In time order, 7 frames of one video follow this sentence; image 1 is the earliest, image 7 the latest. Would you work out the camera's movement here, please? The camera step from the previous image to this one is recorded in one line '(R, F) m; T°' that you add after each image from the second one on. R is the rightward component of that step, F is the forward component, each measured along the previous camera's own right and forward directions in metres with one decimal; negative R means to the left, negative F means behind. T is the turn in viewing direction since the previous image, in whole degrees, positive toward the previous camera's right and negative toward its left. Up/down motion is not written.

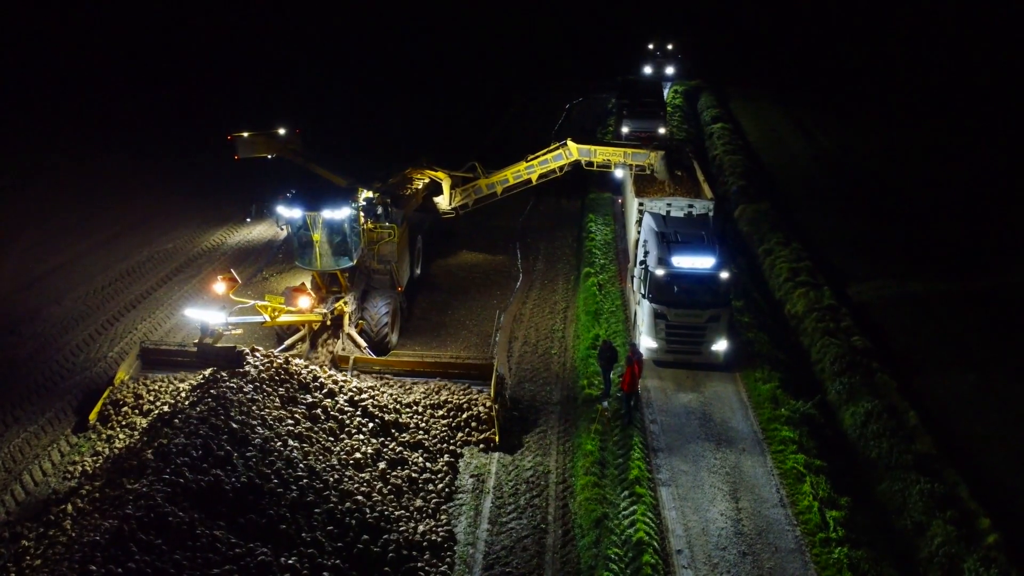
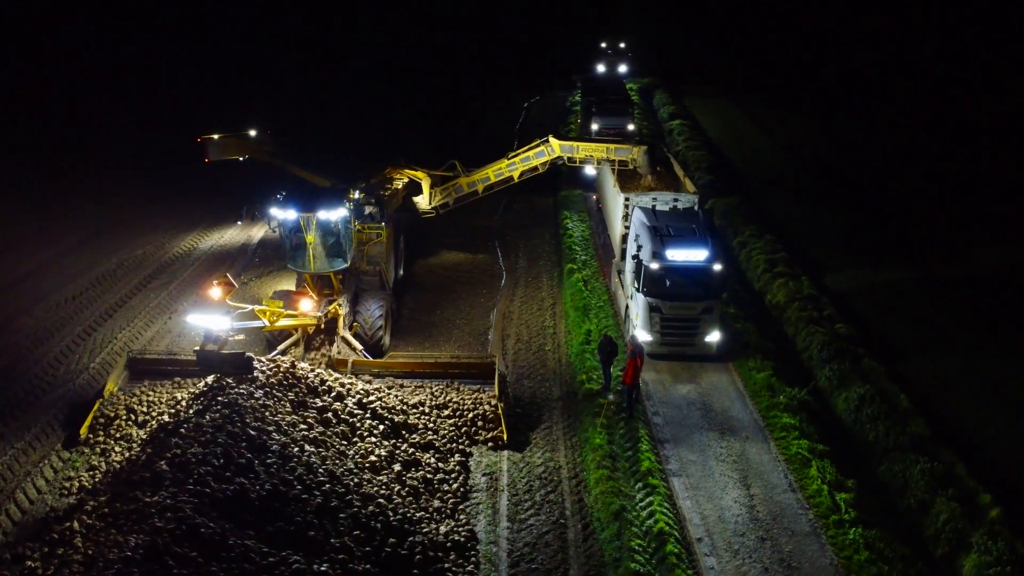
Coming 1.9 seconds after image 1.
(-0.9, +0.1) m; +4°
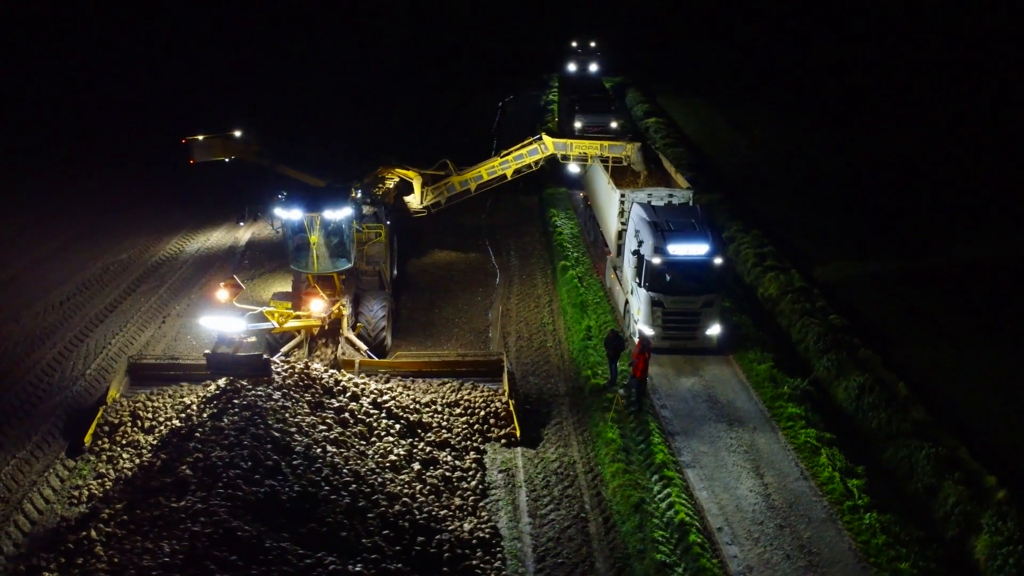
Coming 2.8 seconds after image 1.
(-0.7, 0.0) m; +3°
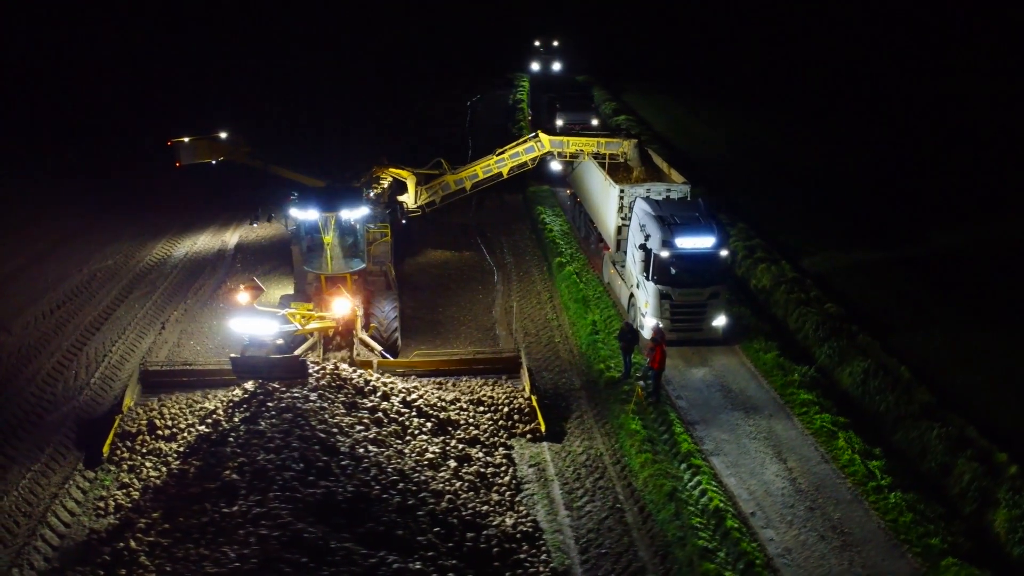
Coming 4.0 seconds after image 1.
(-1.1, 0.0) m; +3°
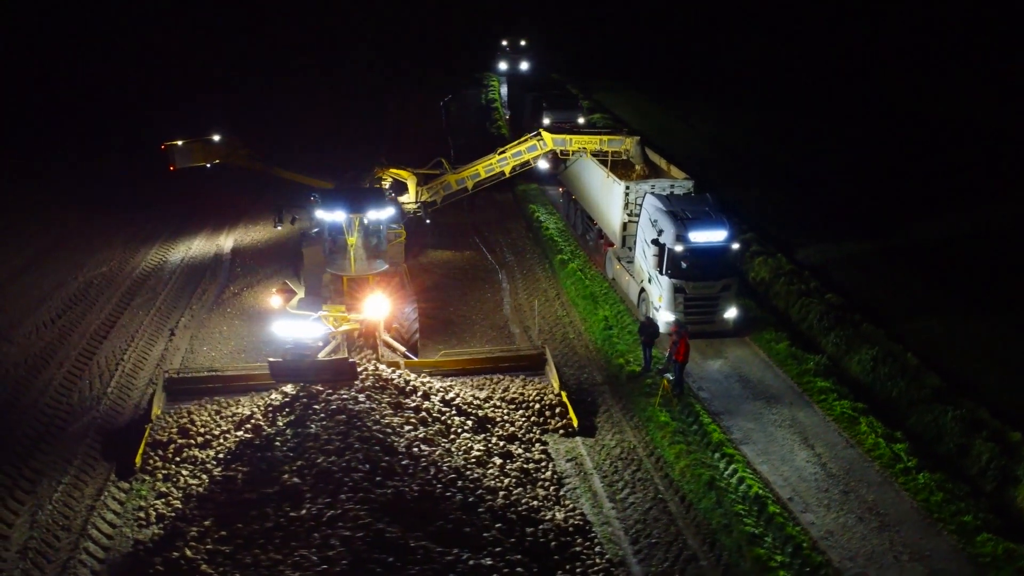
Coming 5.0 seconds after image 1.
(-1.2, -0.1) m; +3°
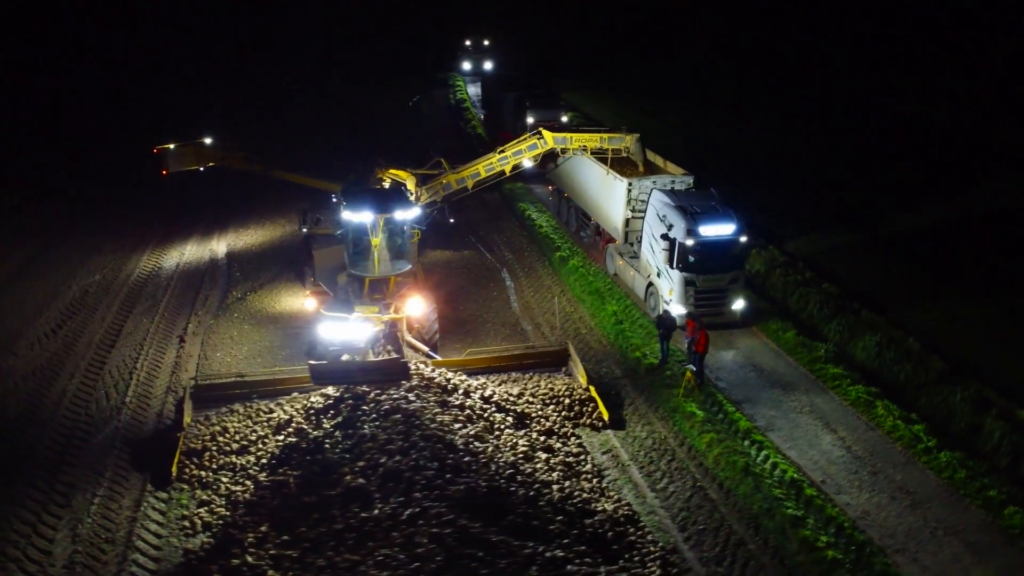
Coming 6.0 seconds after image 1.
(-1.2, -0.1) m; +4°
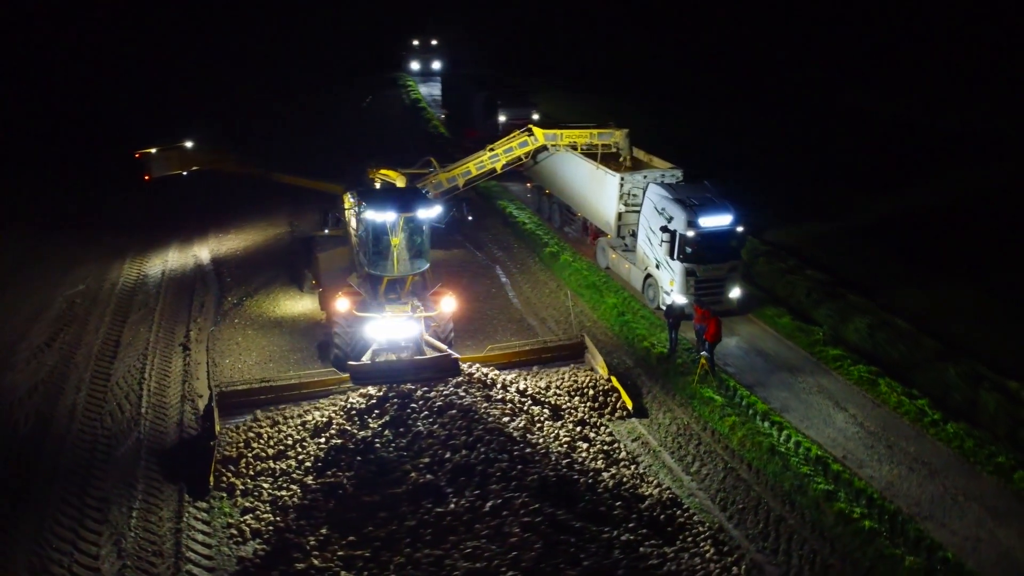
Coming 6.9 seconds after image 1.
(-1.4, -0.1) m; +5°
